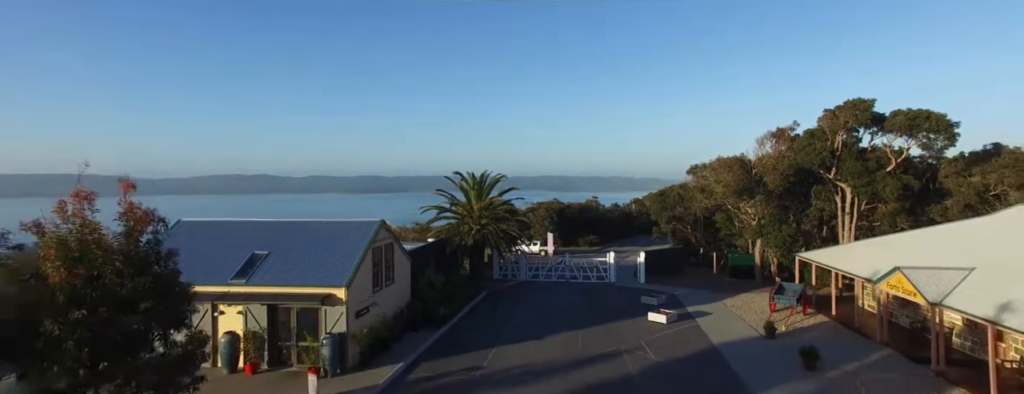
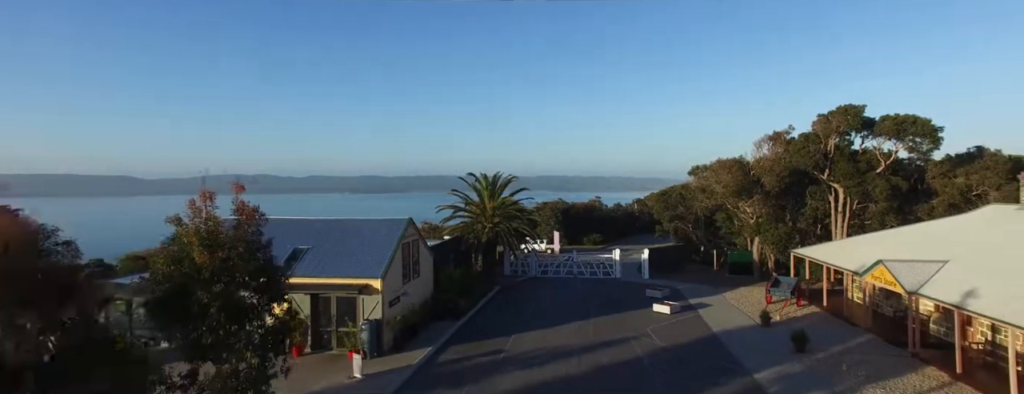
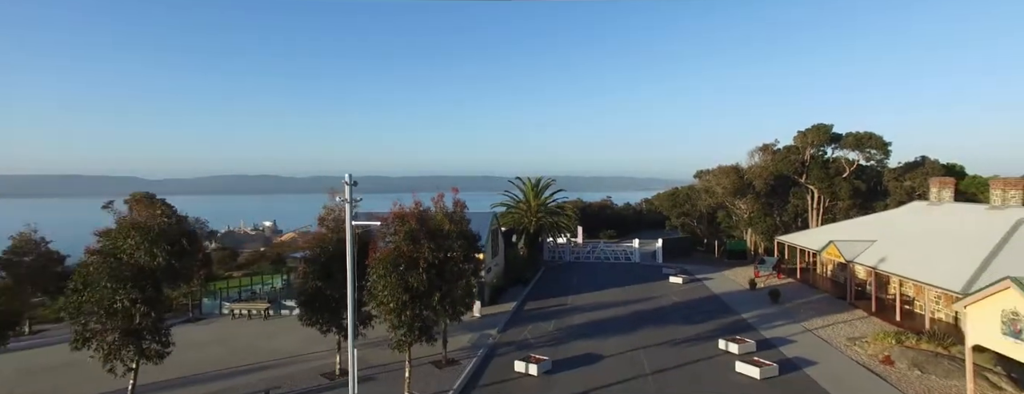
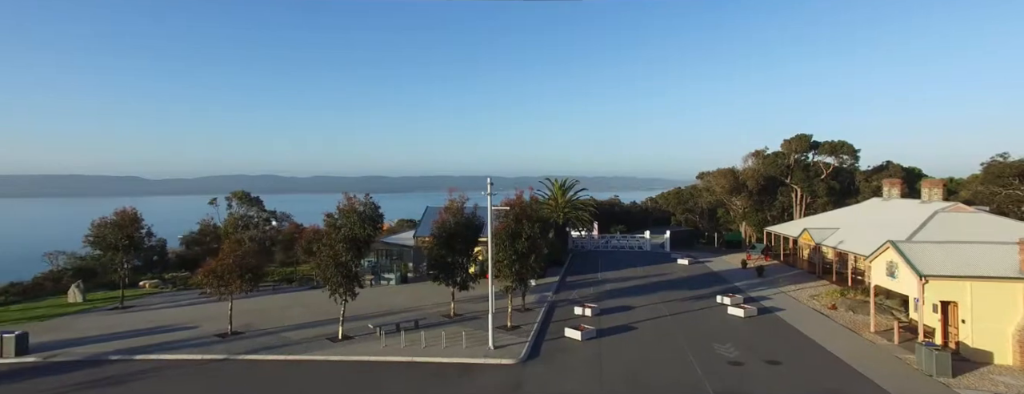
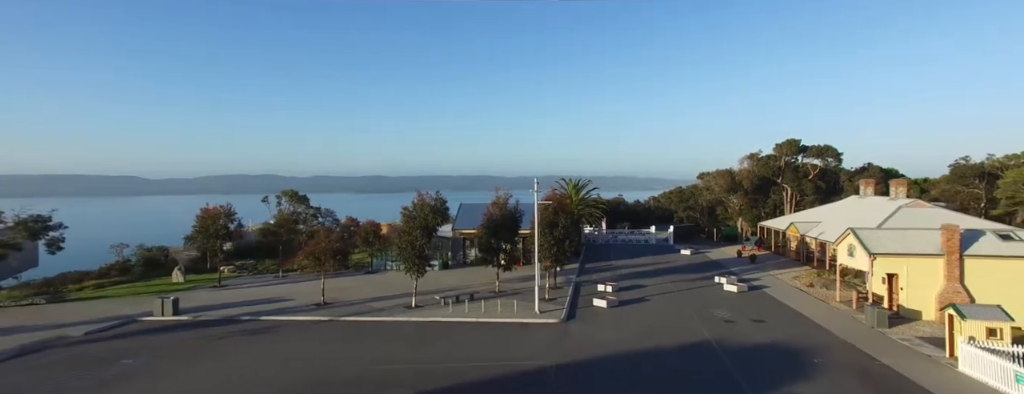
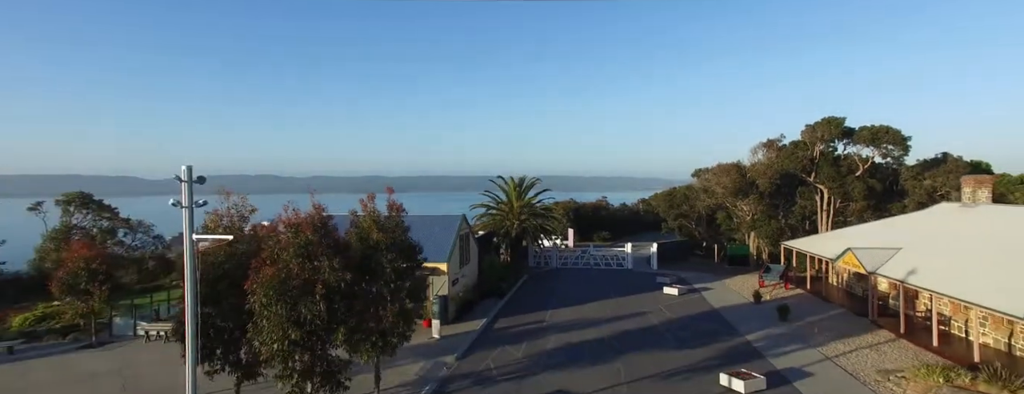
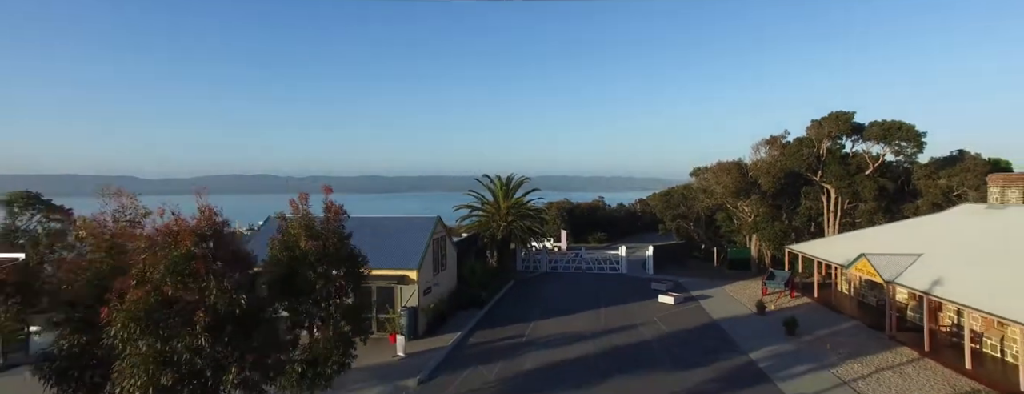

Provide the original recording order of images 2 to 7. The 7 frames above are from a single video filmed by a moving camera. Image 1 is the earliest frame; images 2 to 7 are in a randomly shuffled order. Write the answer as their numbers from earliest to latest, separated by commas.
2, 7, 6, 3, 4, 5
